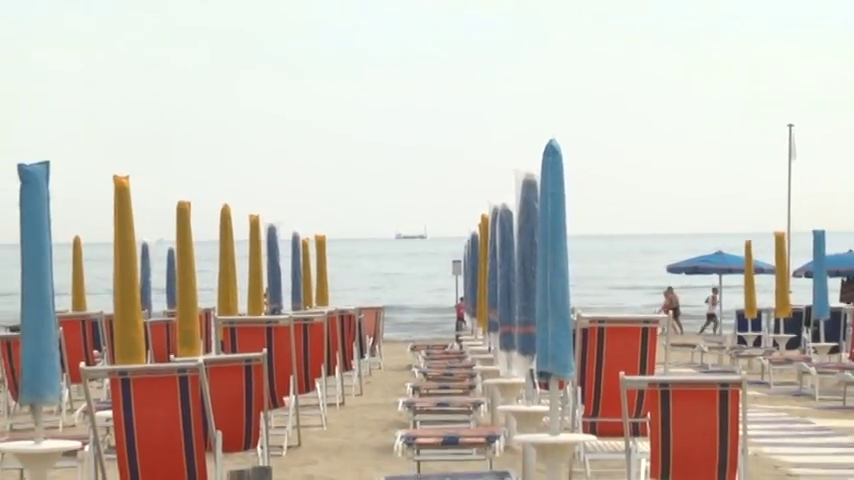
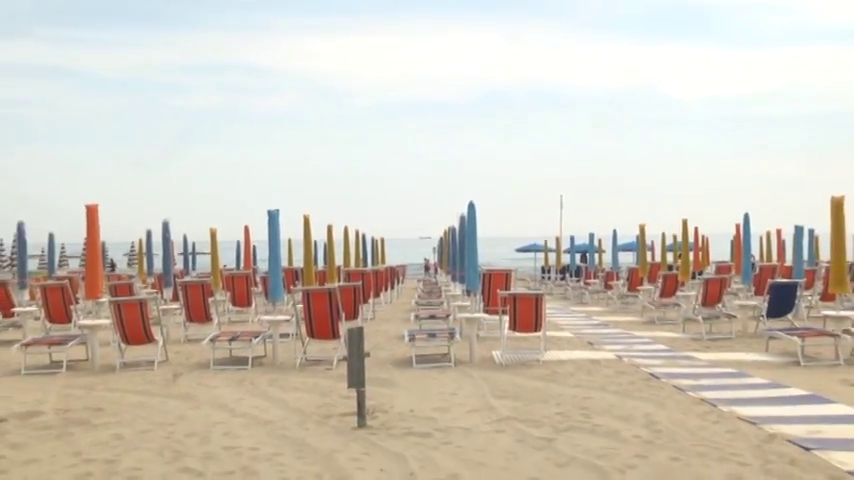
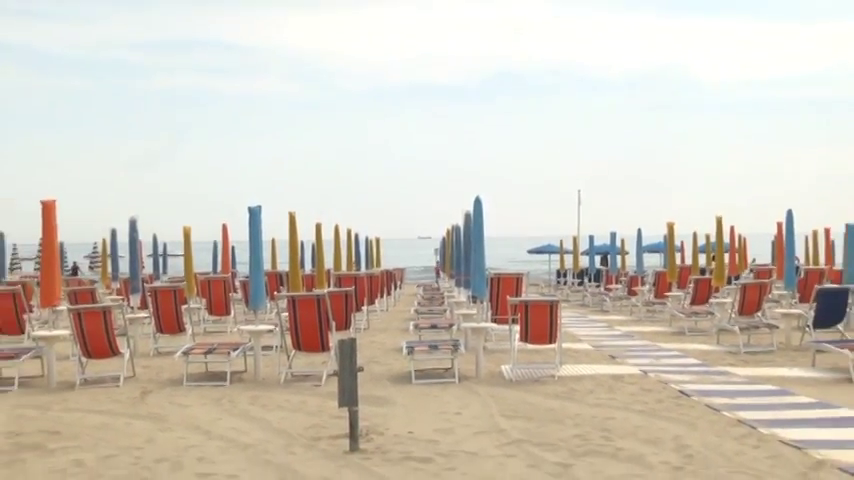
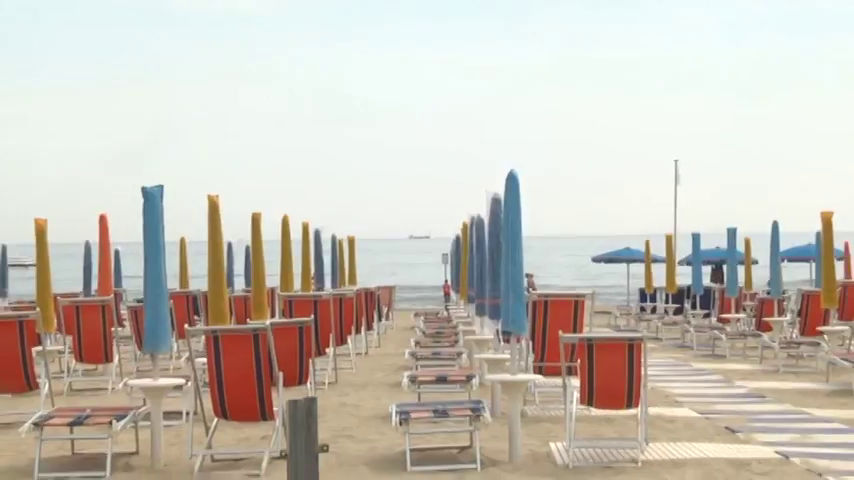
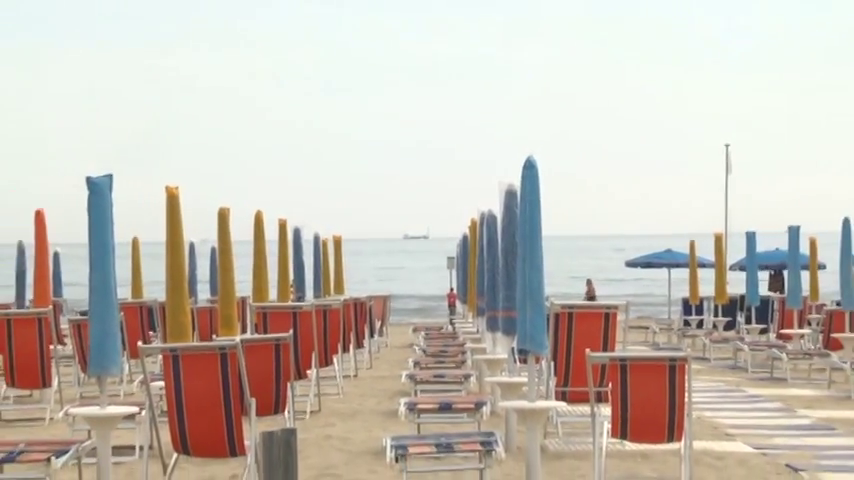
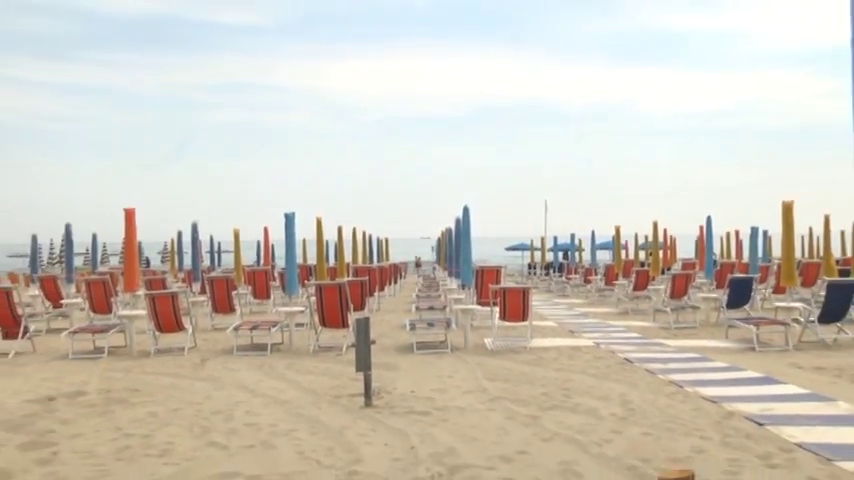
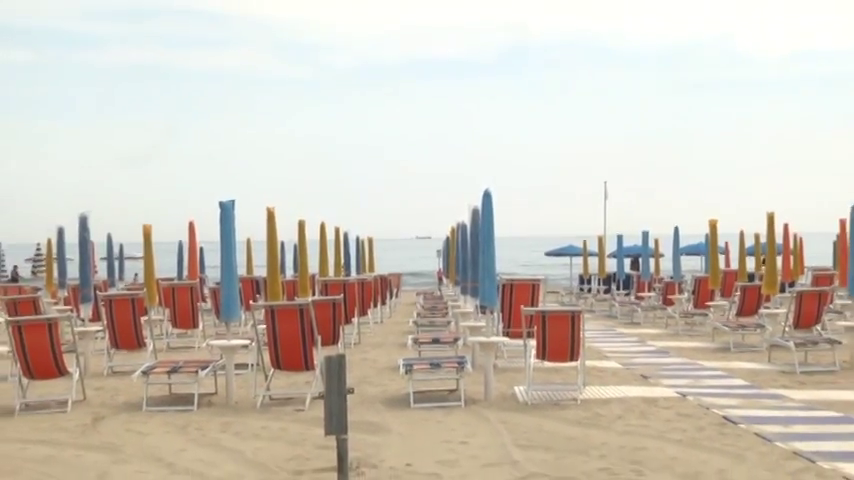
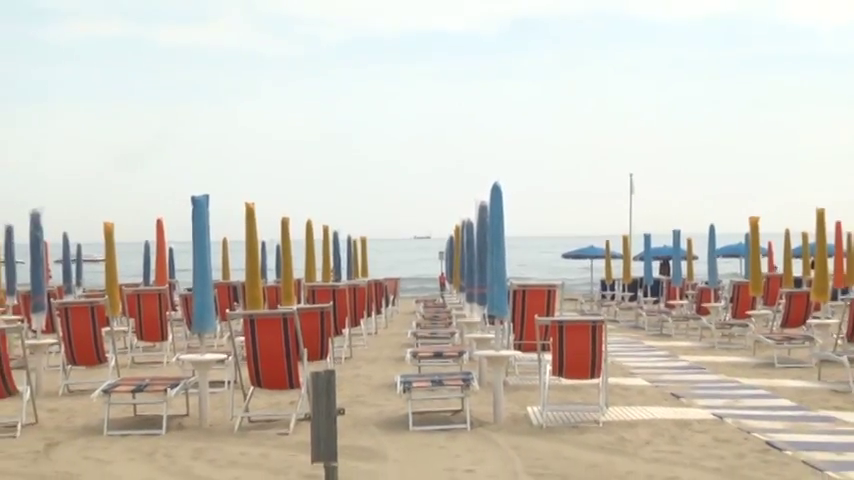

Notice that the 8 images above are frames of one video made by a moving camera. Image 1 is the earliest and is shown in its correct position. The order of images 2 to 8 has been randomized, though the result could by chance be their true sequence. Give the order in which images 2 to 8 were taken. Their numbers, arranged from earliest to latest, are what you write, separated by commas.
5, 4, 8, 7, 3, 2, 6
